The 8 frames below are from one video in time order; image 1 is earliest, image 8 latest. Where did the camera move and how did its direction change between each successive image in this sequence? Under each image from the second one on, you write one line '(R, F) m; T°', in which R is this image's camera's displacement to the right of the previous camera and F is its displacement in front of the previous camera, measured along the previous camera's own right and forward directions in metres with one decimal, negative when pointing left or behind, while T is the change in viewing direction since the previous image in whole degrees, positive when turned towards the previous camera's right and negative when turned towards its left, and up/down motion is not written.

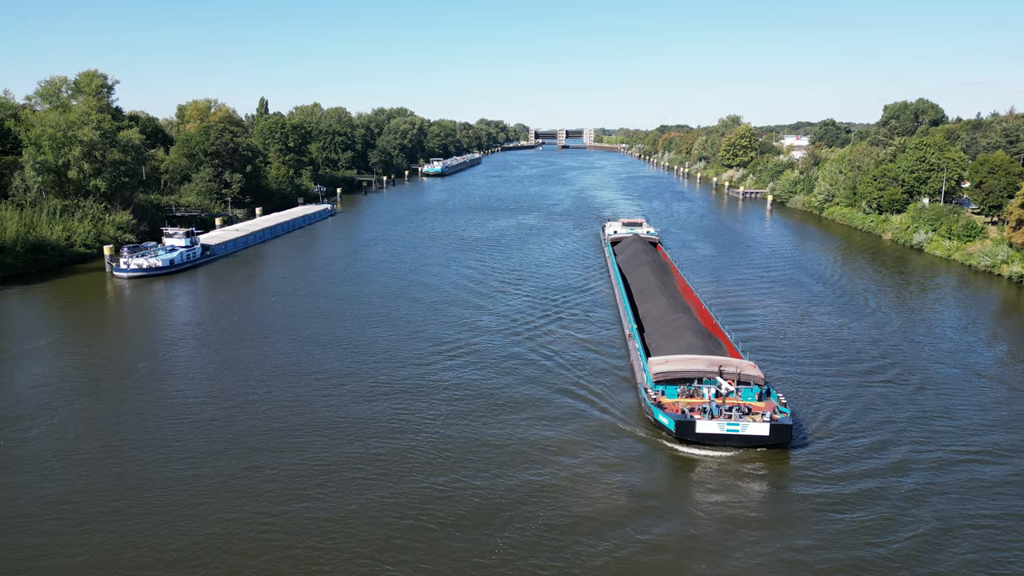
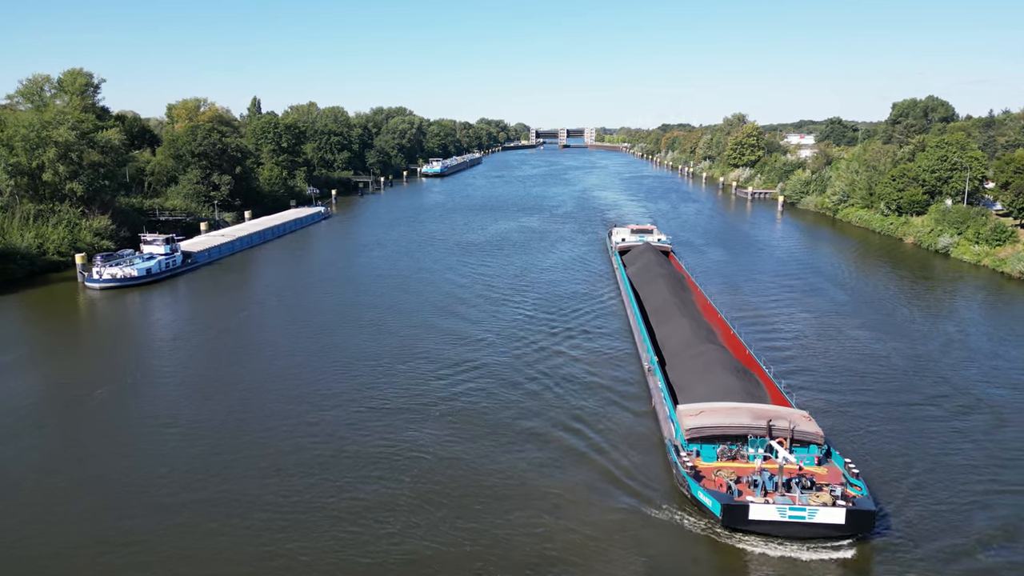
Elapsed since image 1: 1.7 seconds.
(0.0, +2.0) m; 0°
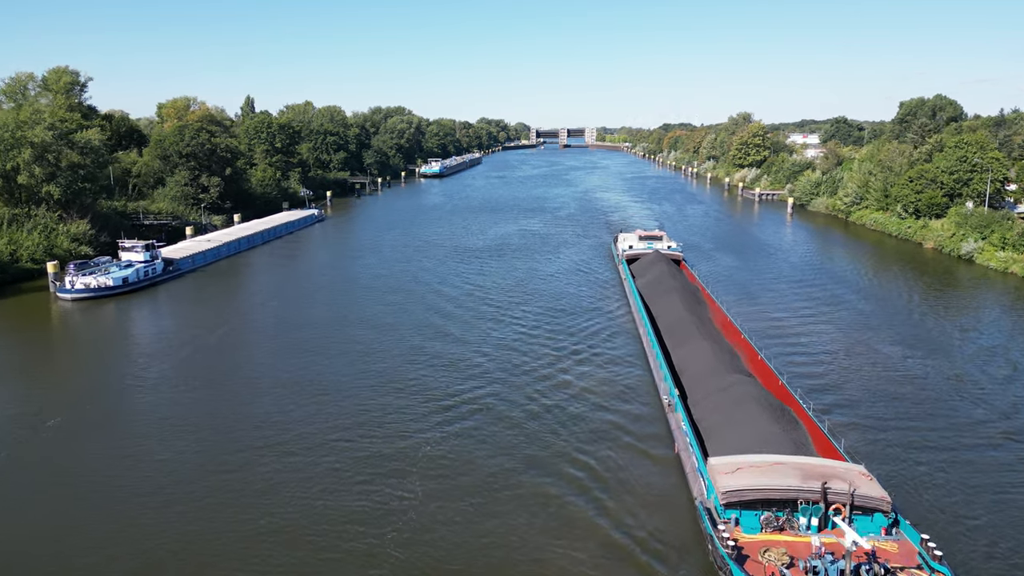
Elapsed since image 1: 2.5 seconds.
(0.0, +1.7) m; 0°
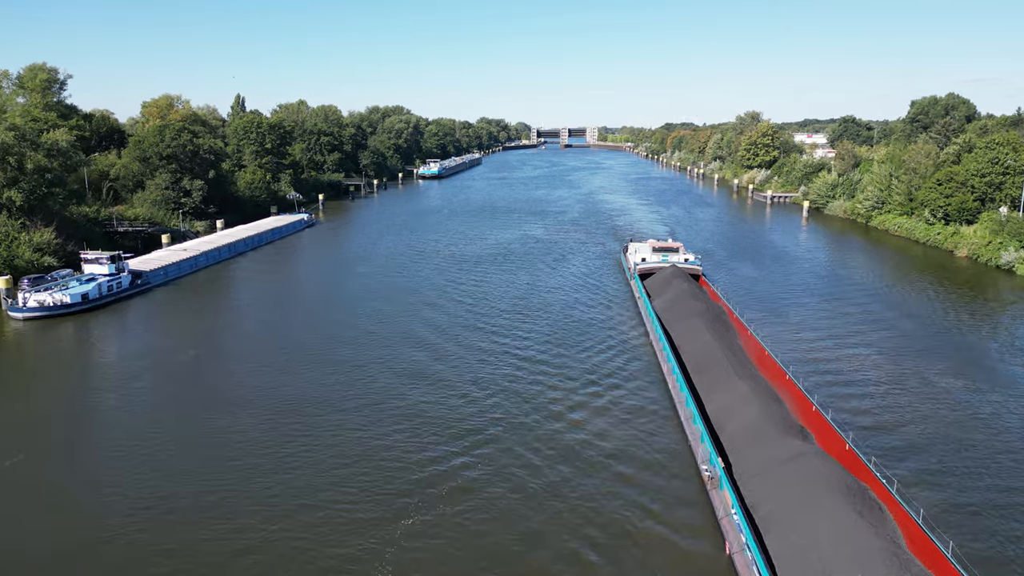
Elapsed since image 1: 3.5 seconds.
(0.0, +2.5) m; 0°
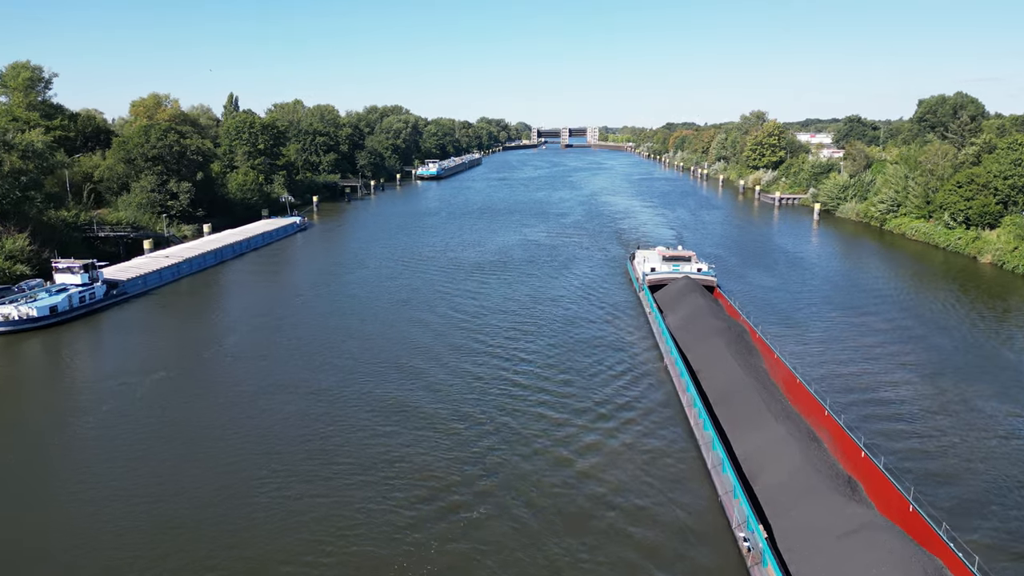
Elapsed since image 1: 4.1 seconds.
(0.0, +1.6) m; 0°
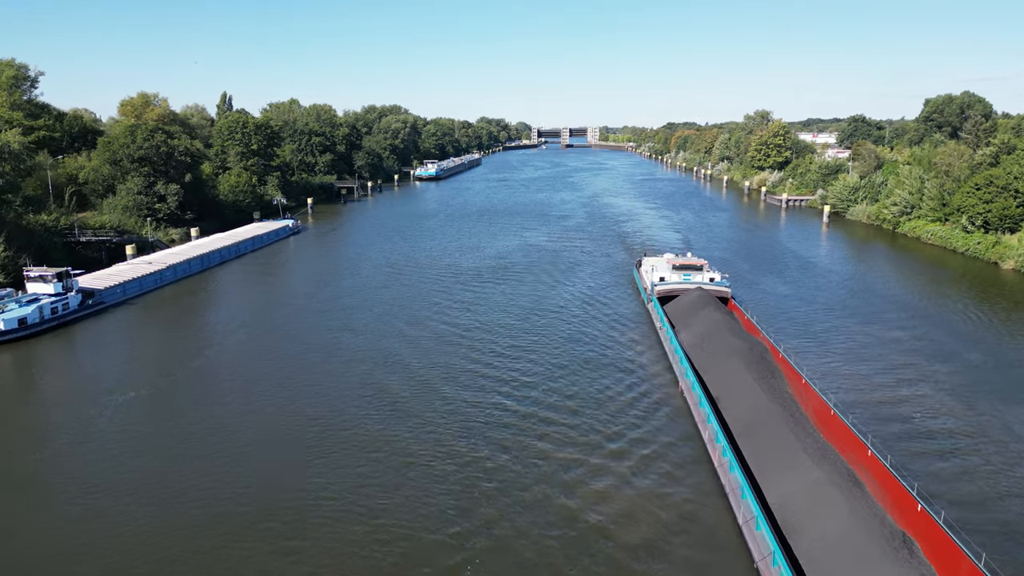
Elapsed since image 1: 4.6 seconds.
(0.0, +1.4) m; 0°
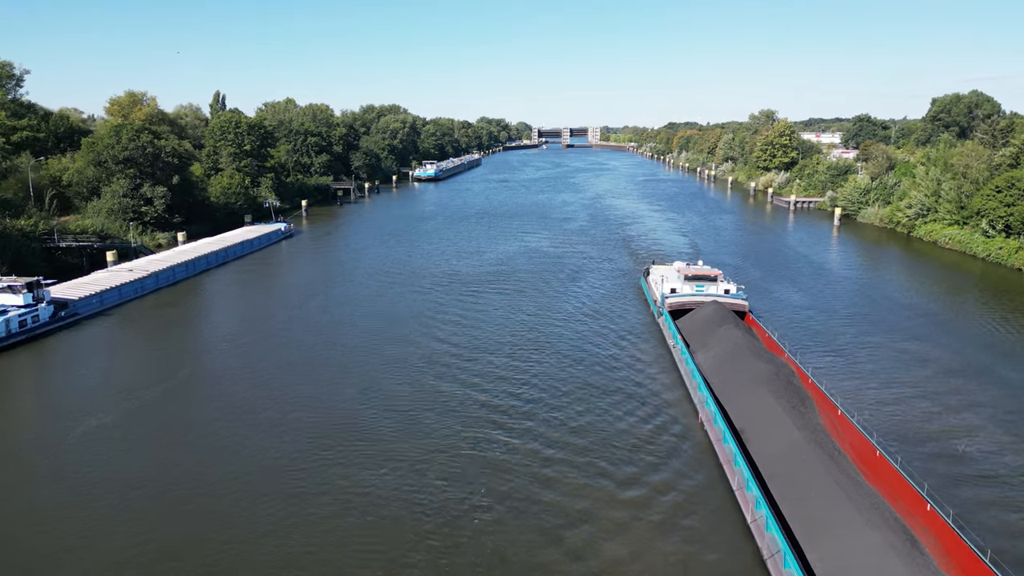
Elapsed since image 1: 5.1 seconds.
(0.0, +1.4) m; 0°
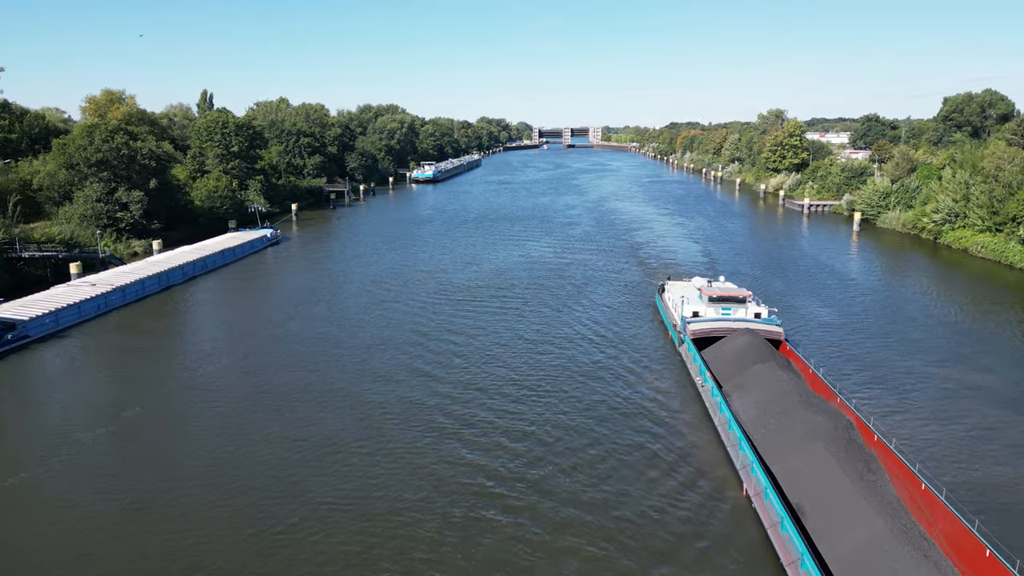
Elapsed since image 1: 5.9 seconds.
(0.0, +2.3) m; 0°
